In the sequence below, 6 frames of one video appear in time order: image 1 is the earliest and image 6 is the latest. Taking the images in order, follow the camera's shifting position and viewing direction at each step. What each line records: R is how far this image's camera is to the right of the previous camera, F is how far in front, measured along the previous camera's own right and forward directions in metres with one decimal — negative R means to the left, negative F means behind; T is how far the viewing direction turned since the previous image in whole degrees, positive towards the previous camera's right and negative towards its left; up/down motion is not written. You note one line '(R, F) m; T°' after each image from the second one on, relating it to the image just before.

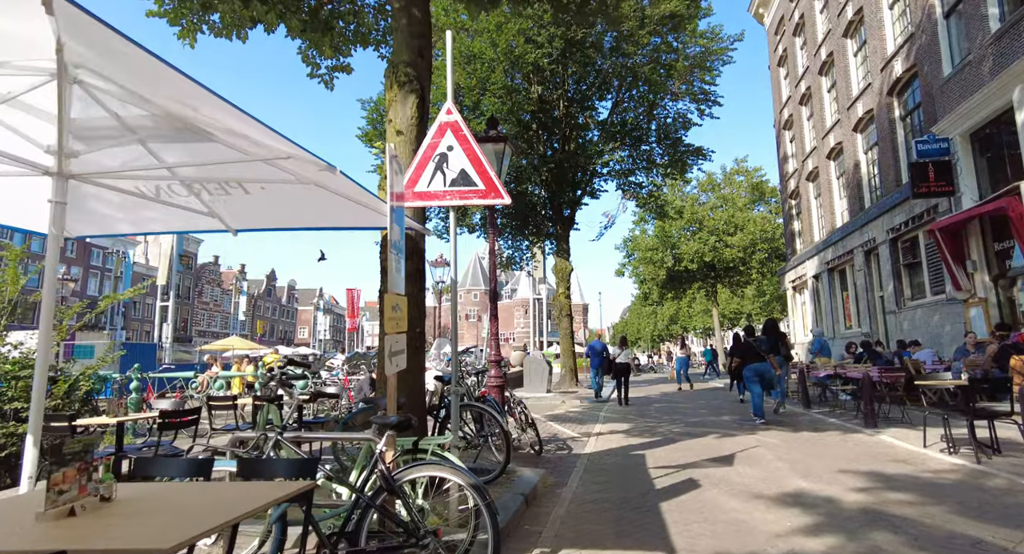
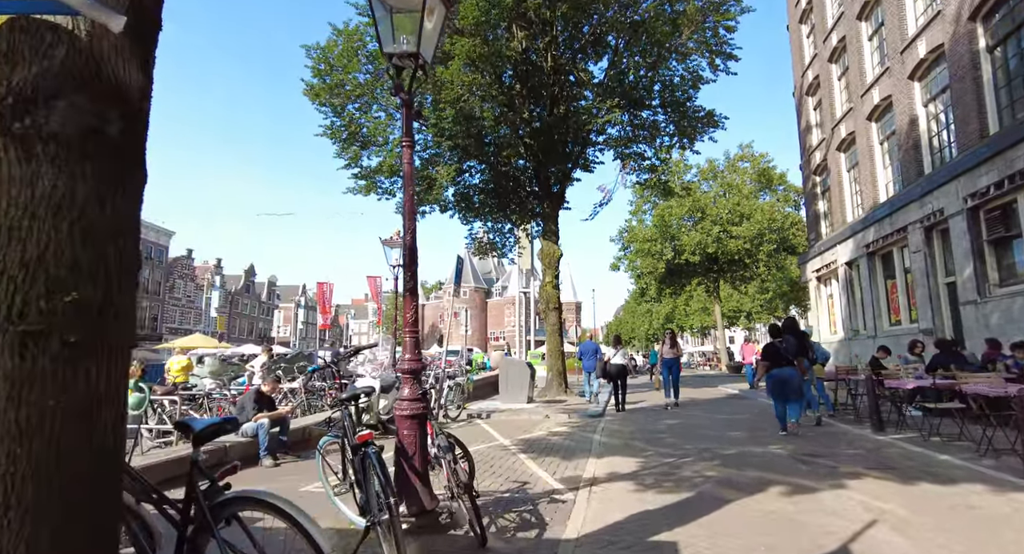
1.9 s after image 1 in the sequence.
(+0.5, +3.3) m; +1°
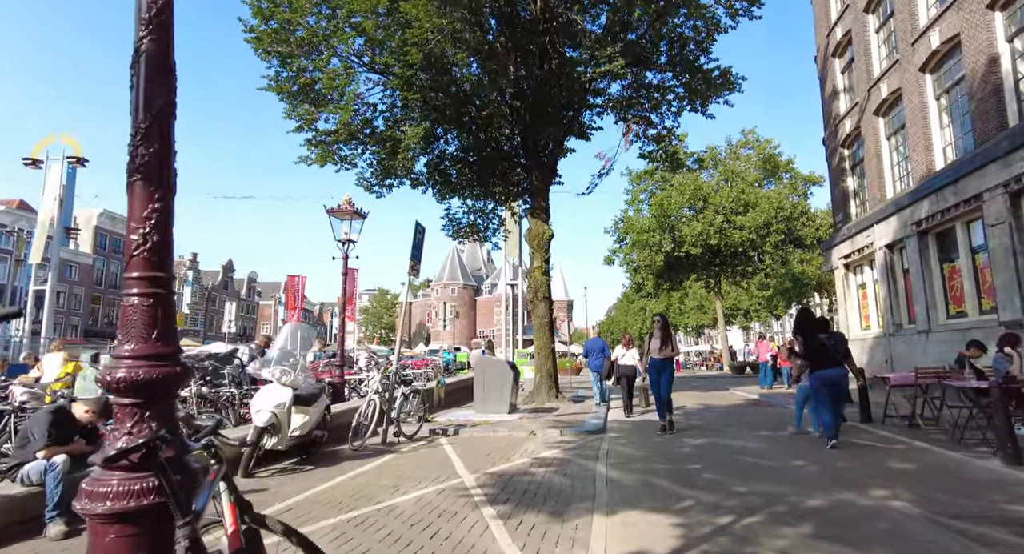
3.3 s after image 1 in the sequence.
(+0.2, +2.8) m; +1°
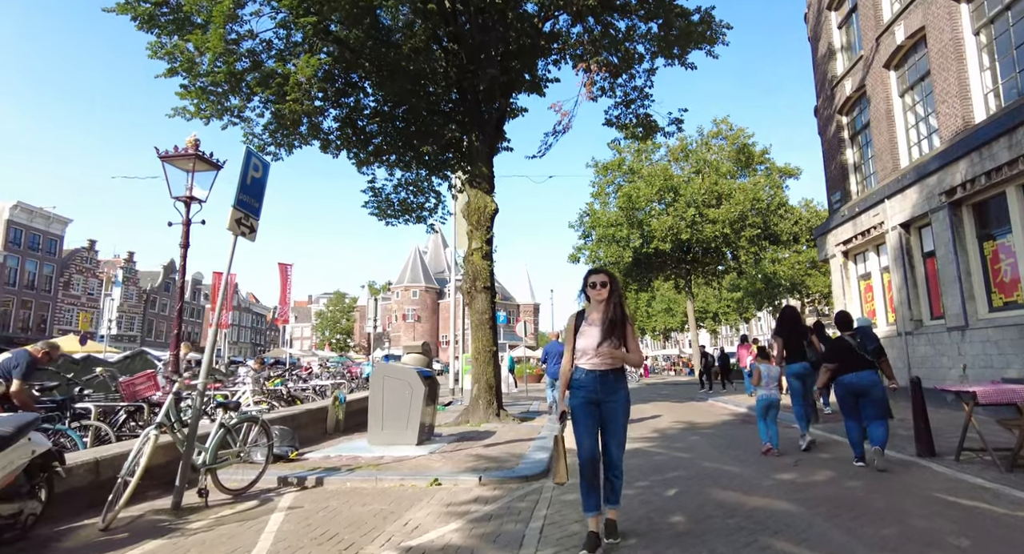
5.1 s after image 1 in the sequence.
(+0.8, +3.2) m; +3°
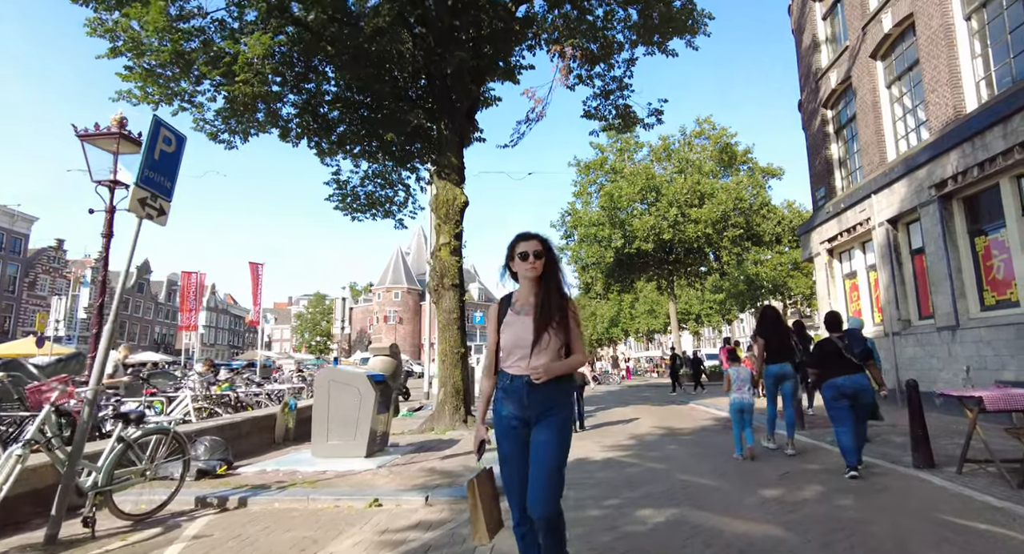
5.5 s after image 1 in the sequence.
(+0.3, +0.7) m; +1°
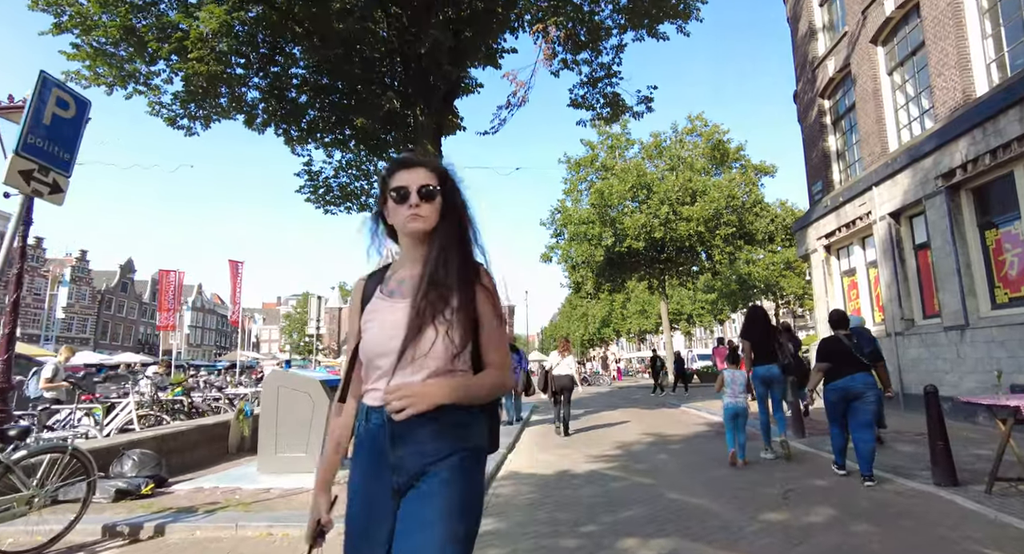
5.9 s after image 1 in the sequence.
(+0.2, +0.7) m; +1°
